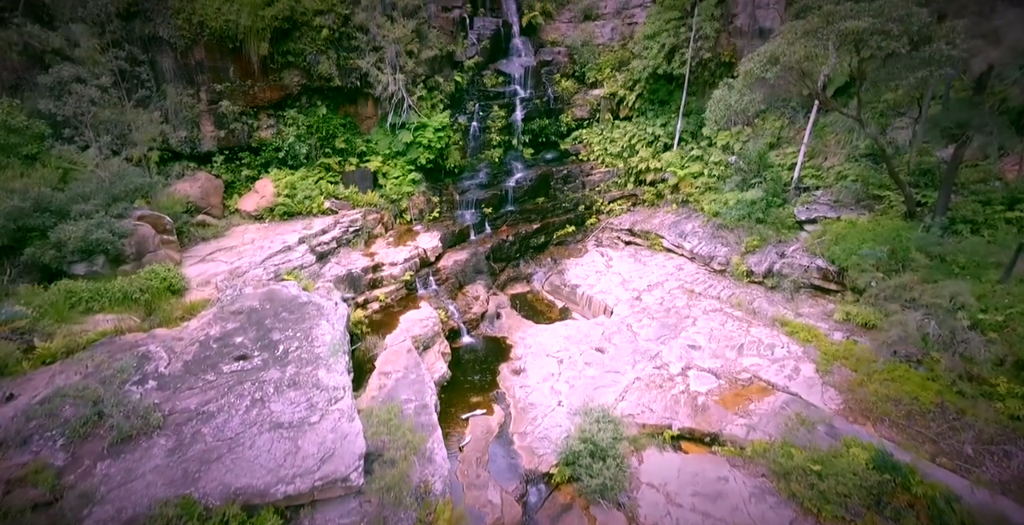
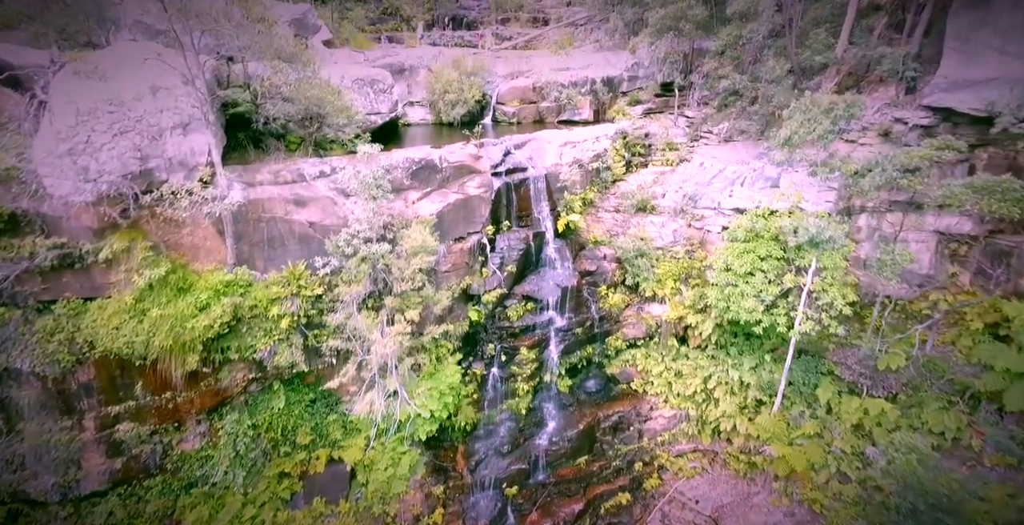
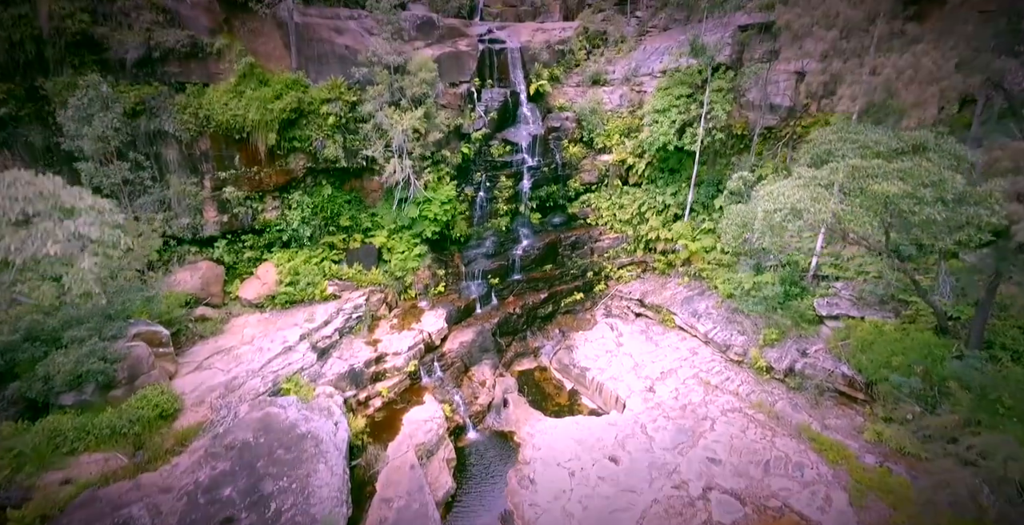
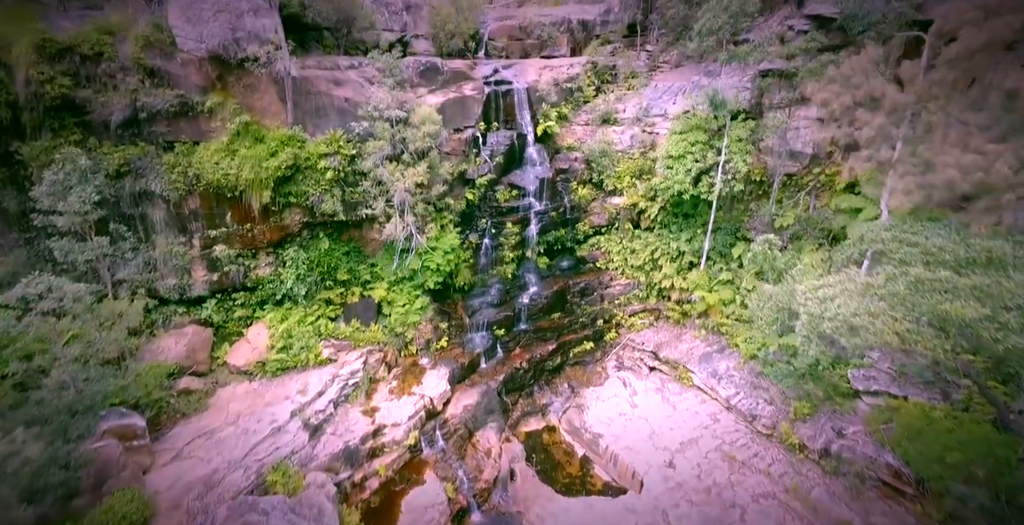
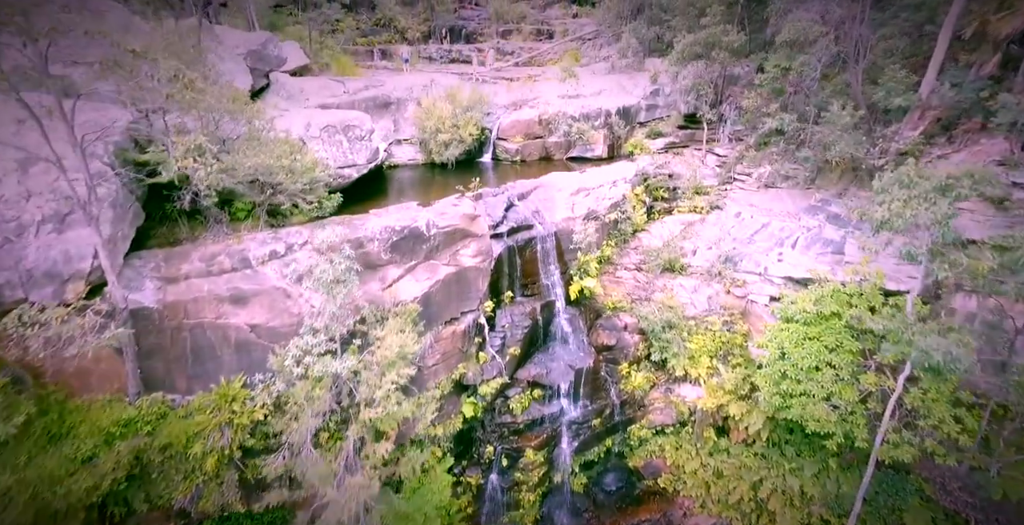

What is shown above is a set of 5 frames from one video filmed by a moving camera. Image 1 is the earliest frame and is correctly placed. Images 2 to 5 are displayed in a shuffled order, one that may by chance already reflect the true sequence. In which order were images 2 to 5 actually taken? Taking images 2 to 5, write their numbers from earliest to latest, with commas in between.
3, 4, 2, 5
